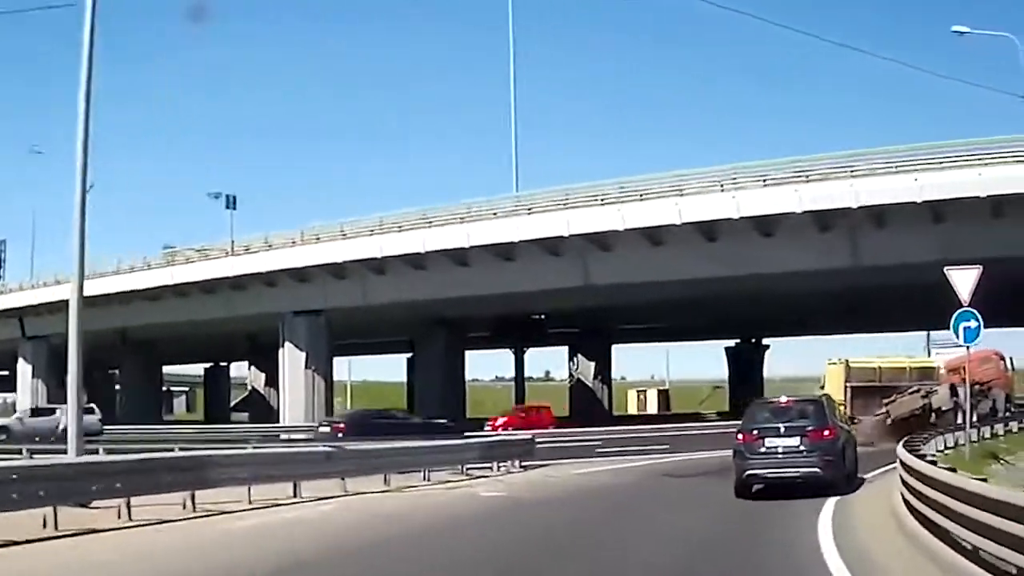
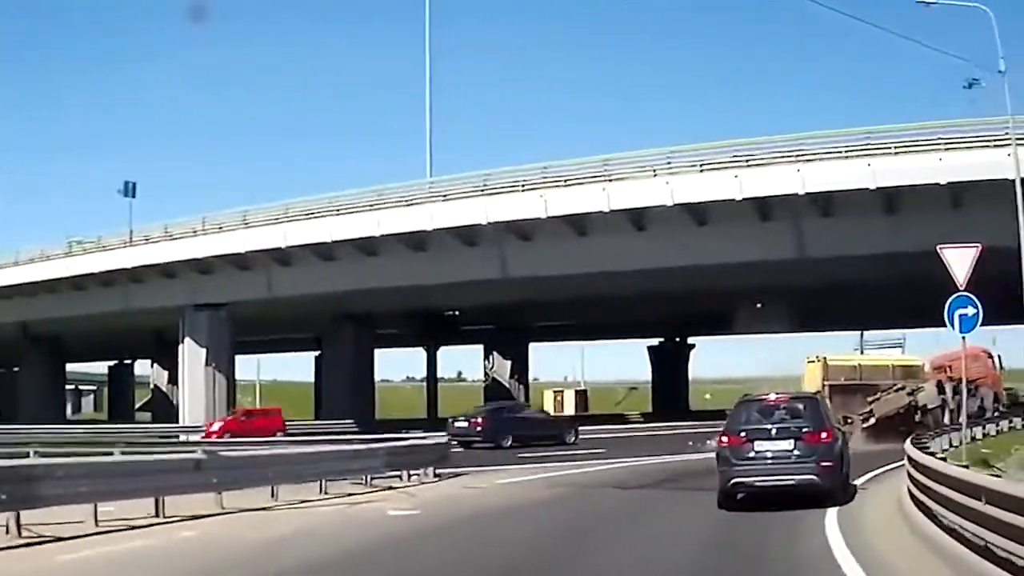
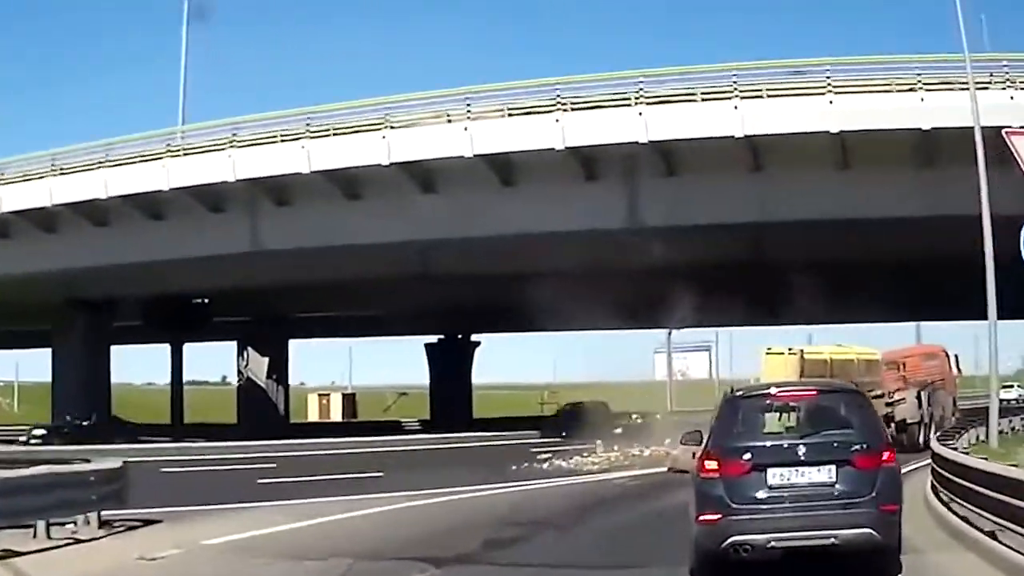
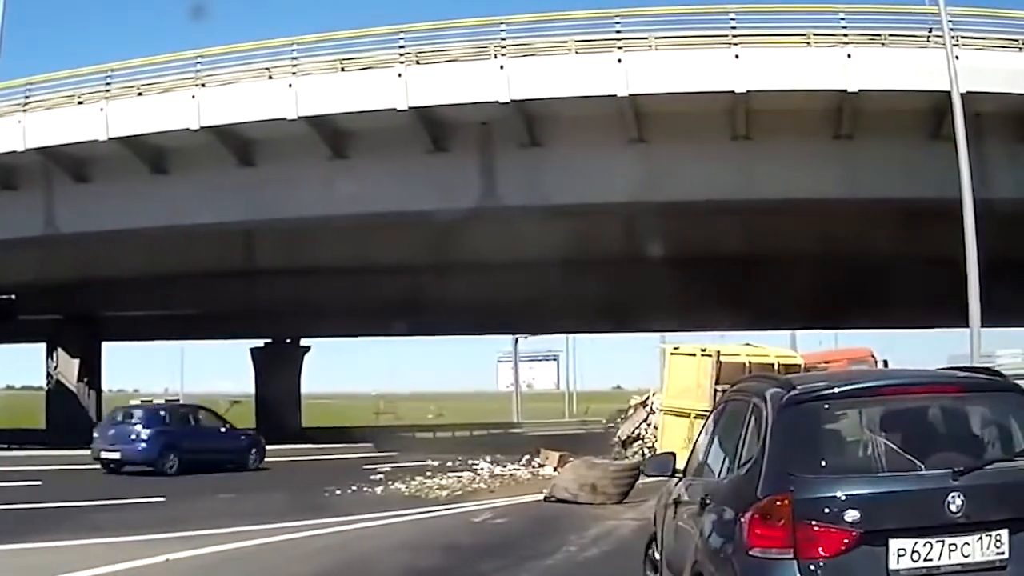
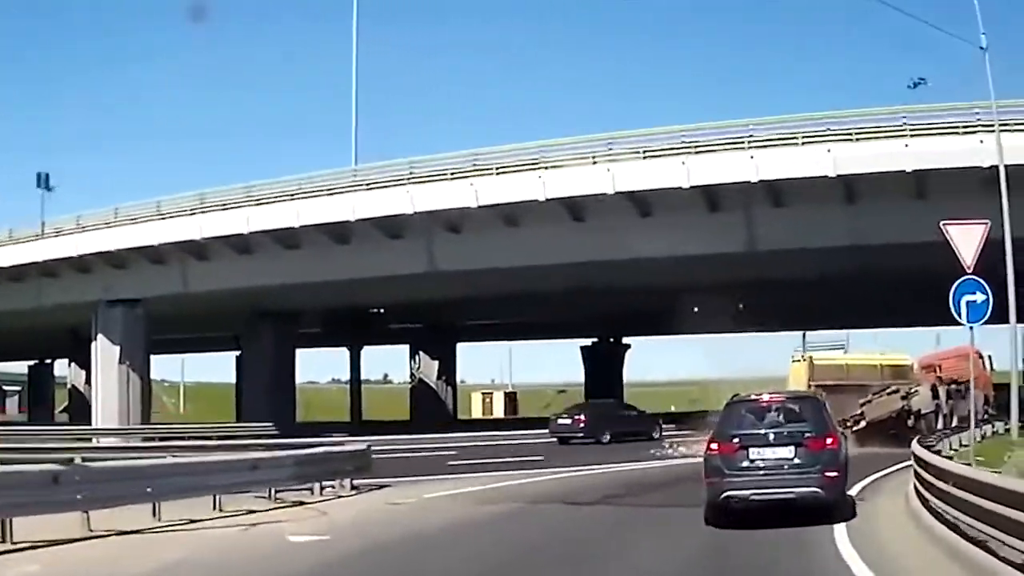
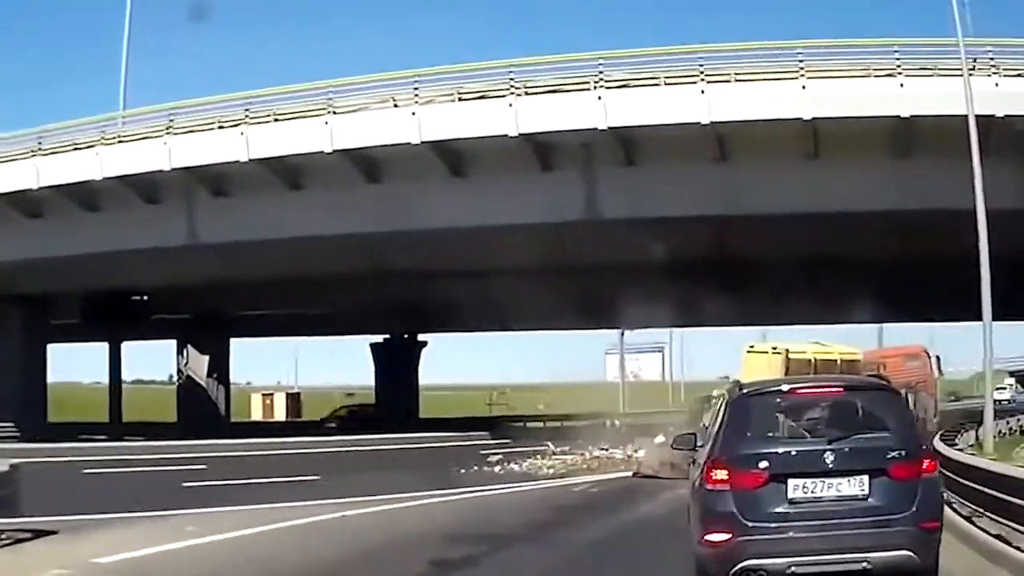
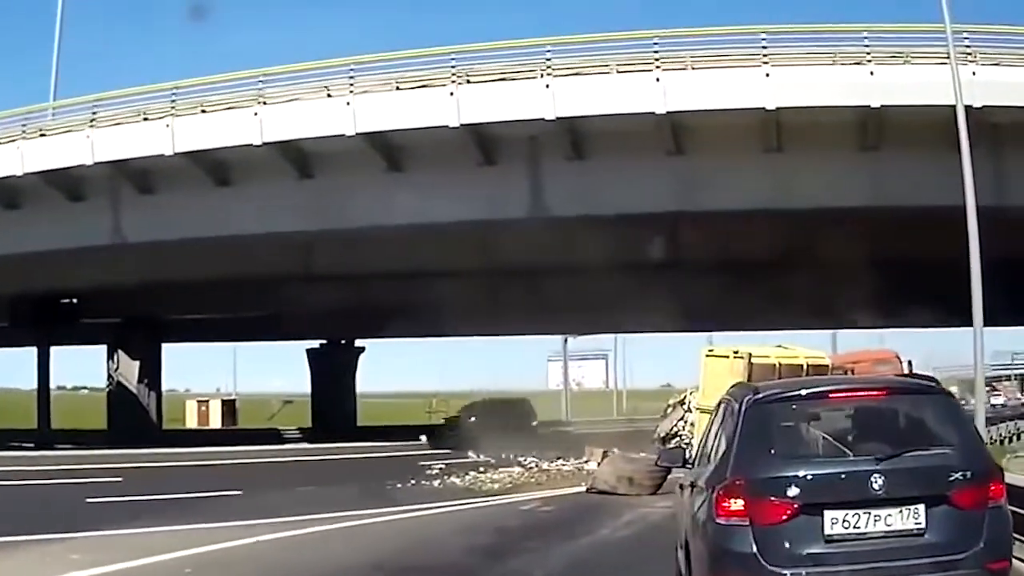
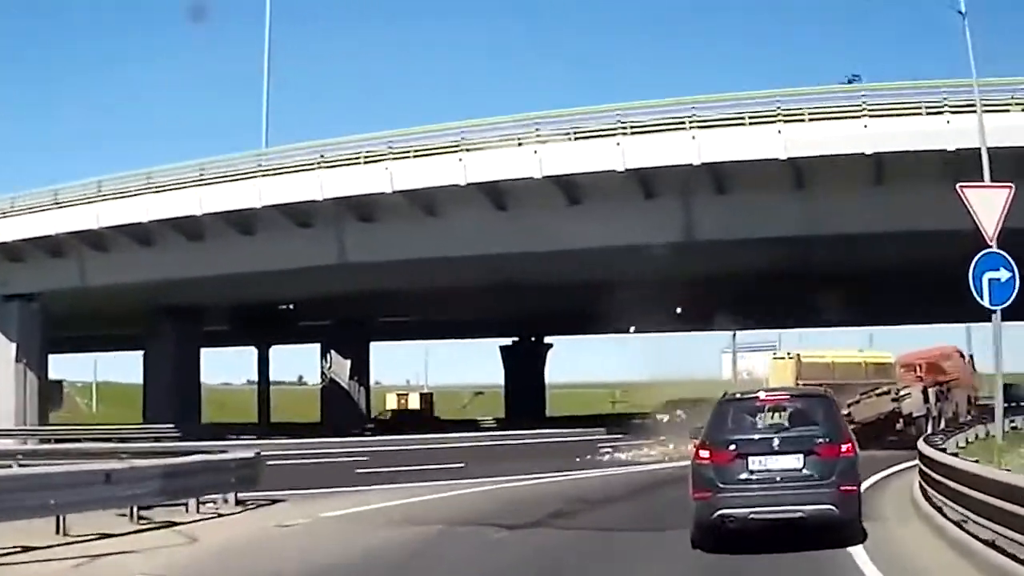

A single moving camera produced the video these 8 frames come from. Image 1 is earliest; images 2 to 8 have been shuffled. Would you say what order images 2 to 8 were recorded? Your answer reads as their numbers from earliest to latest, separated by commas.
2, 5, 8, 3, 6, 7, 4
